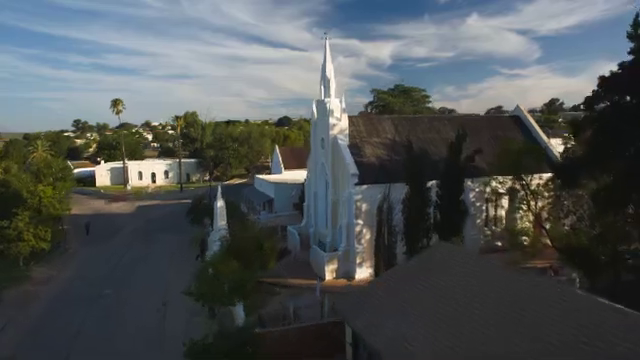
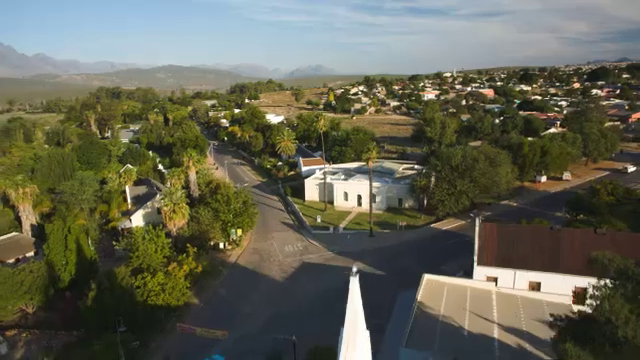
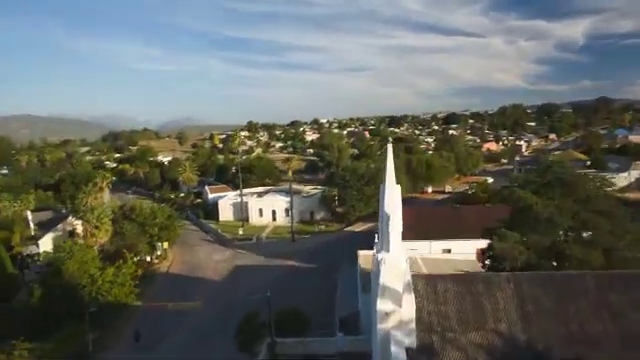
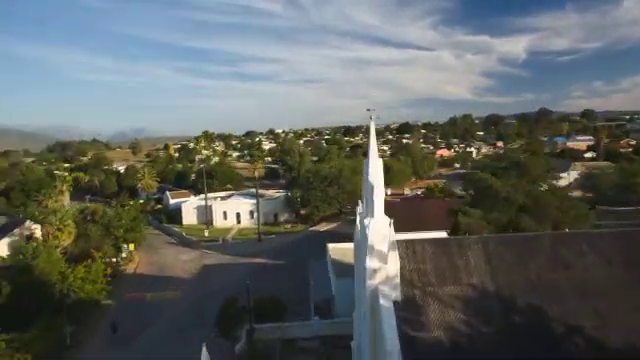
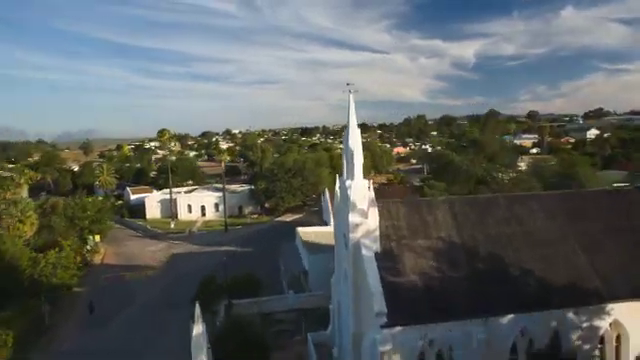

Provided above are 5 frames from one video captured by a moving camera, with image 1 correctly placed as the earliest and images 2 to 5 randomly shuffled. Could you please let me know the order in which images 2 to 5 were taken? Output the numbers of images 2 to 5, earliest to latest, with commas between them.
5, 4, 3, 2
